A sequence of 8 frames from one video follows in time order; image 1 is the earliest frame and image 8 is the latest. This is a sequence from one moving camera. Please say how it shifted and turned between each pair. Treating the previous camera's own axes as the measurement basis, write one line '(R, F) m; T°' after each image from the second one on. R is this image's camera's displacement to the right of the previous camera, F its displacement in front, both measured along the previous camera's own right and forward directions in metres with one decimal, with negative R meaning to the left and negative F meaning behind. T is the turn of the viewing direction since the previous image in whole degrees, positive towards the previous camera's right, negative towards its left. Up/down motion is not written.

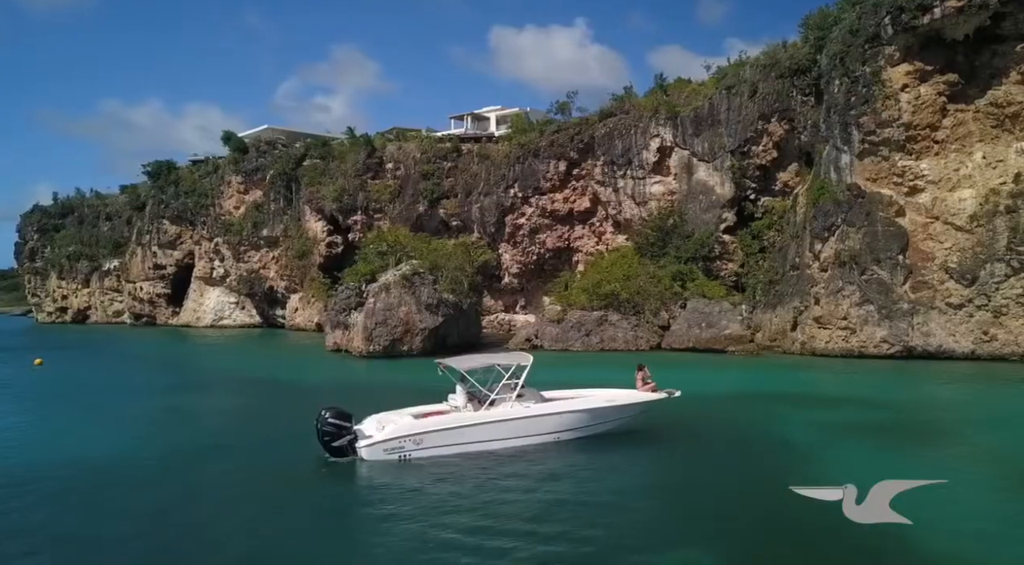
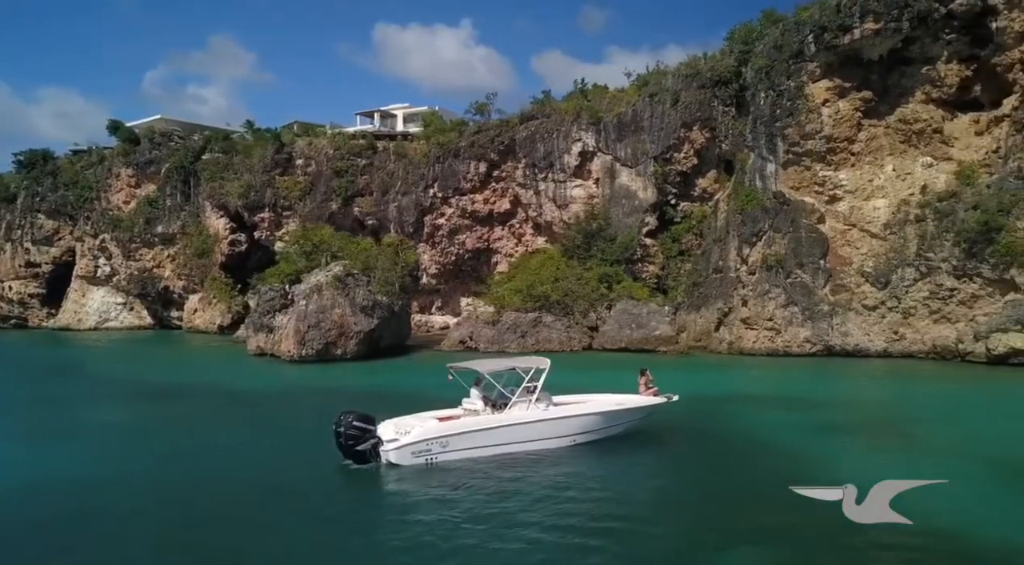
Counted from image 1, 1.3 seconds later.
(-1.8, +0.2) m; +8°
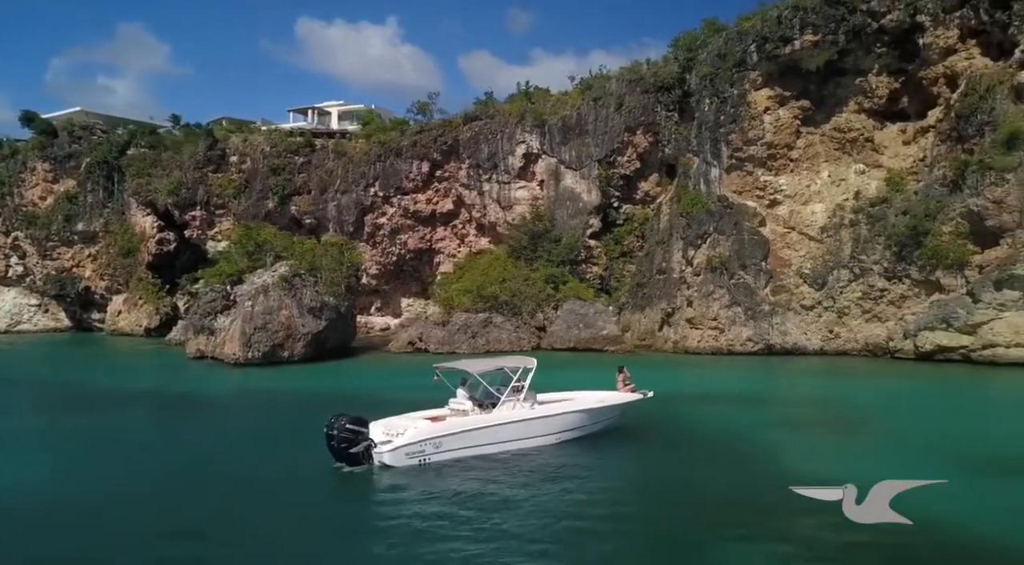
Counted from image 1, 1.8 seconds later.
(-0.9, -0.1) m; +5°
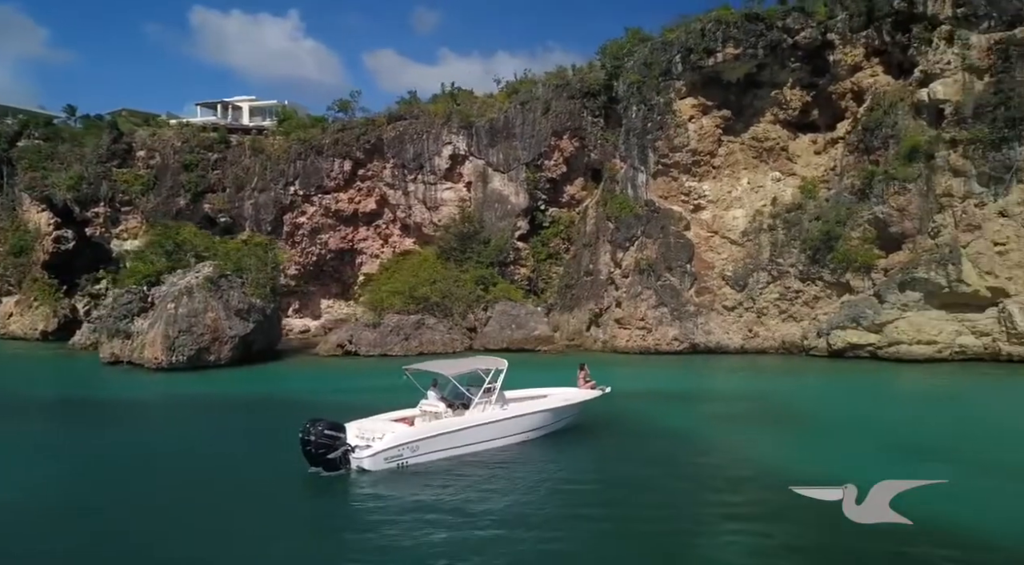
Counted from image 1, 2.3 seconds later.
(-1.0, -0.2) m; +7°
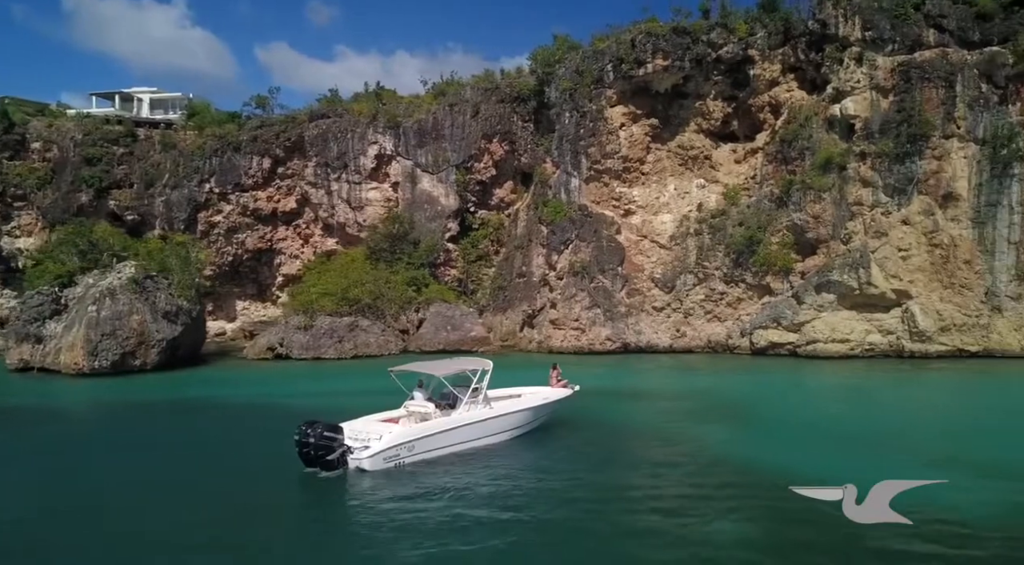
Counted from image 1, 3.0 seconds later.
(-1.5, -0.2) m; +8°
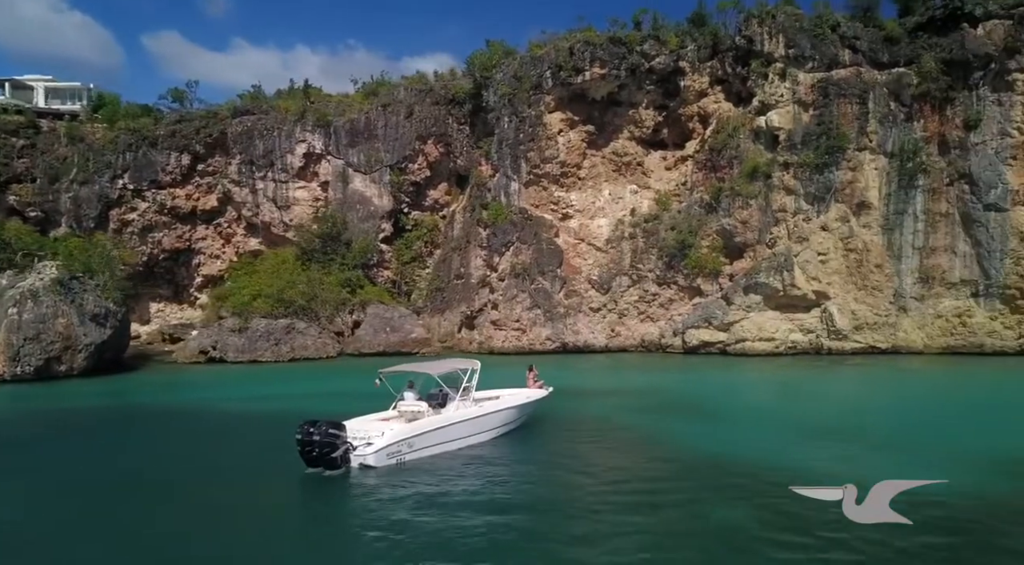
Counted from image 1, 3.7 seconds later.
(-1.6, -0.2) m; +7°
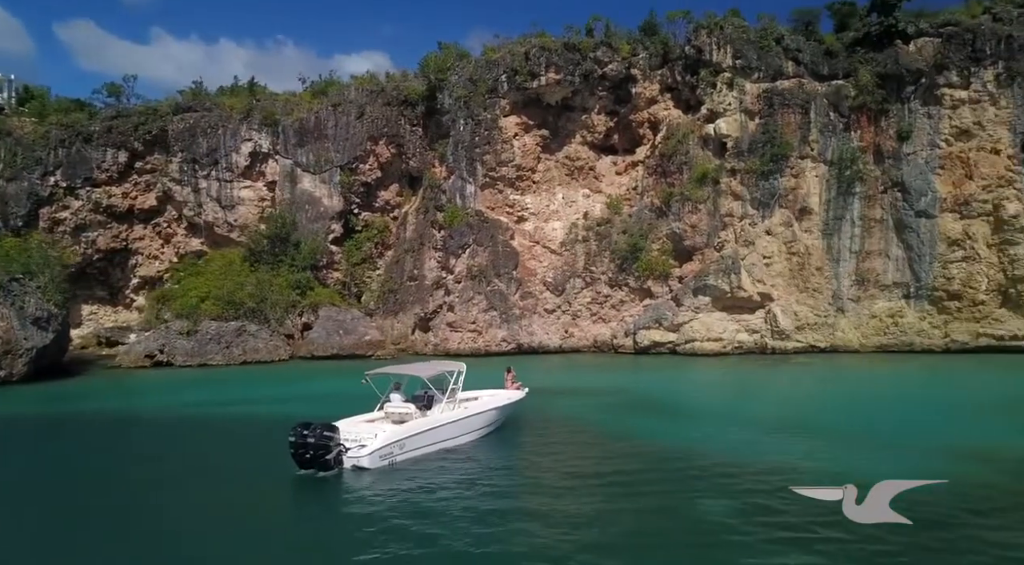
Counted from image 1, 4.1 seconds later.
(-1.0, -0.2) m; +5°
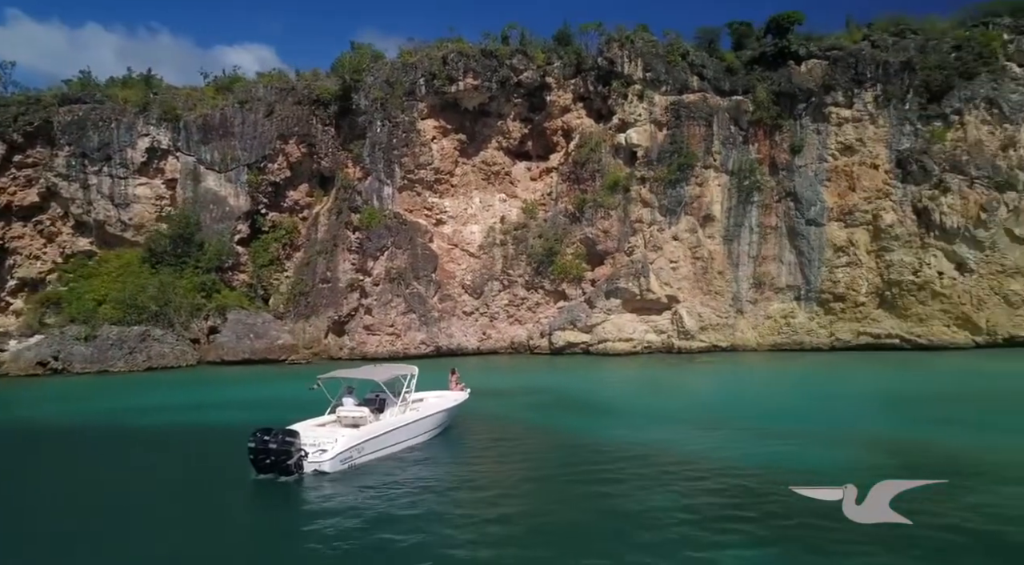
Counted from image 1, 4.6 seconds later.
(-1.3, -0.2) m; +8°
